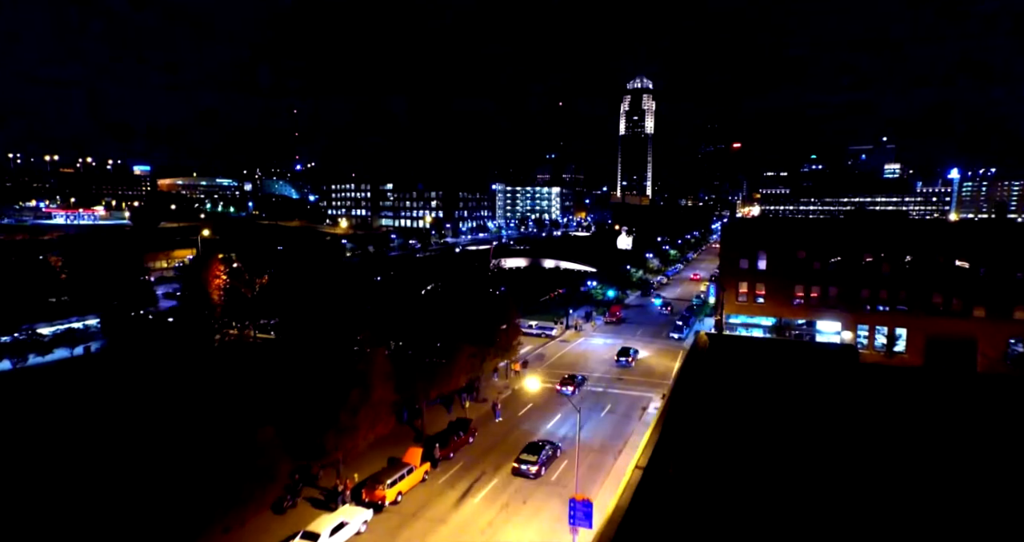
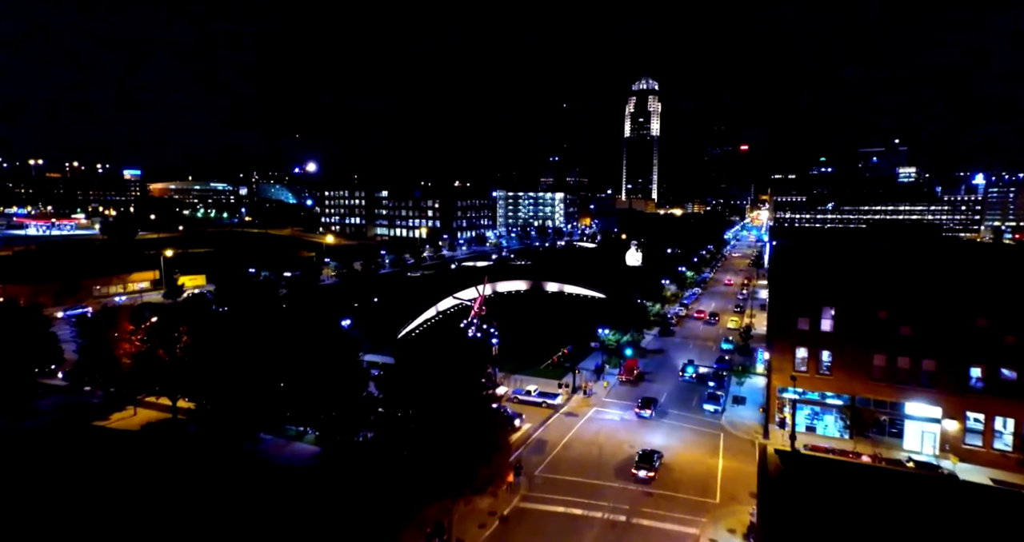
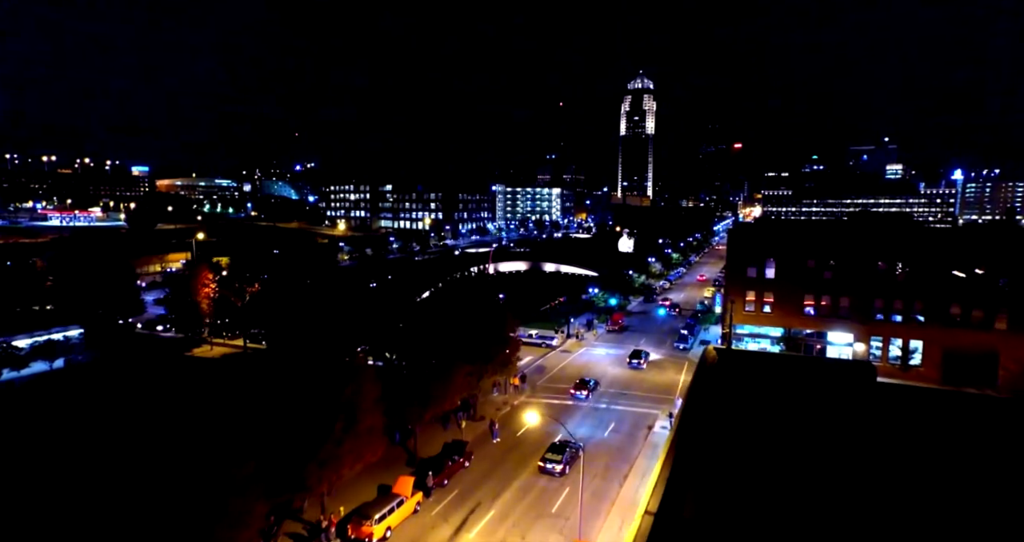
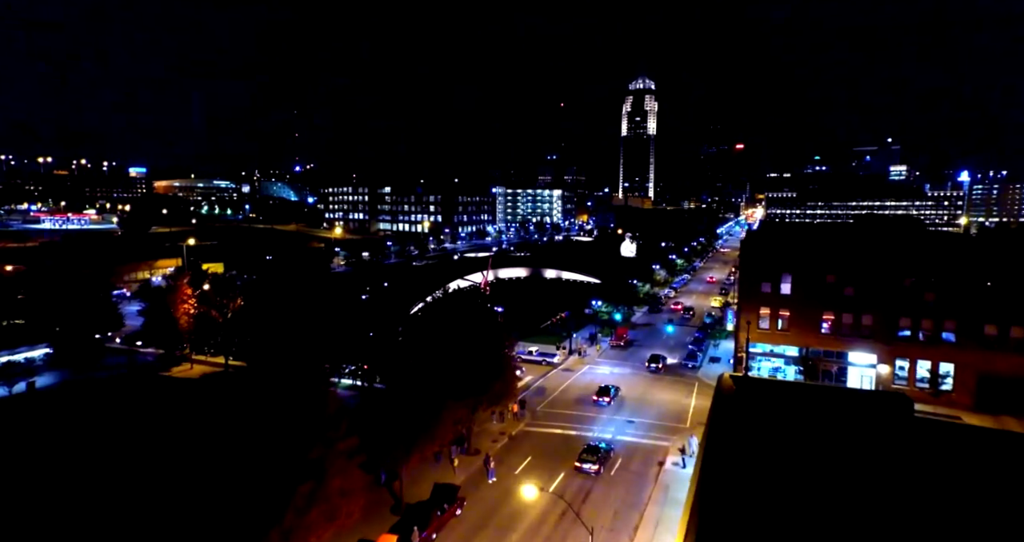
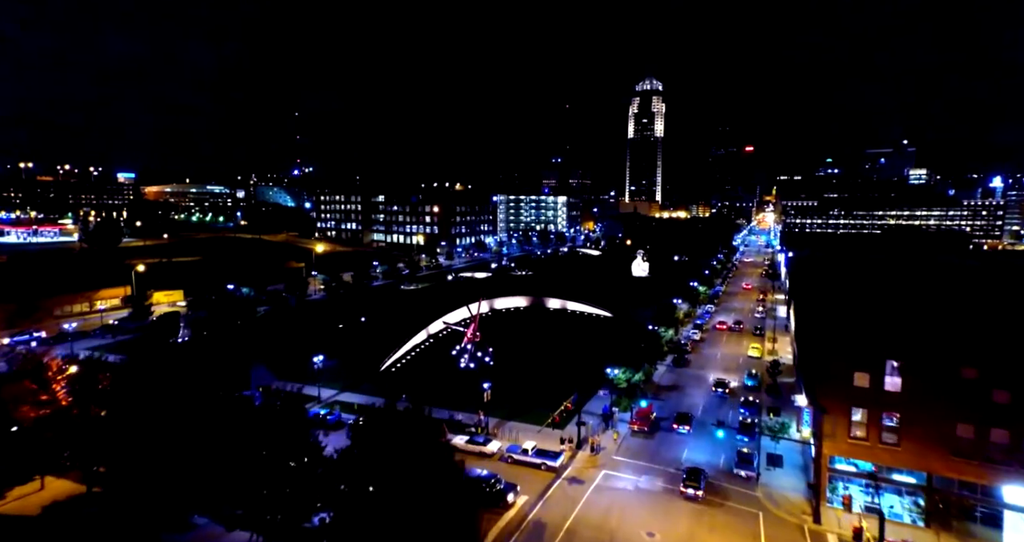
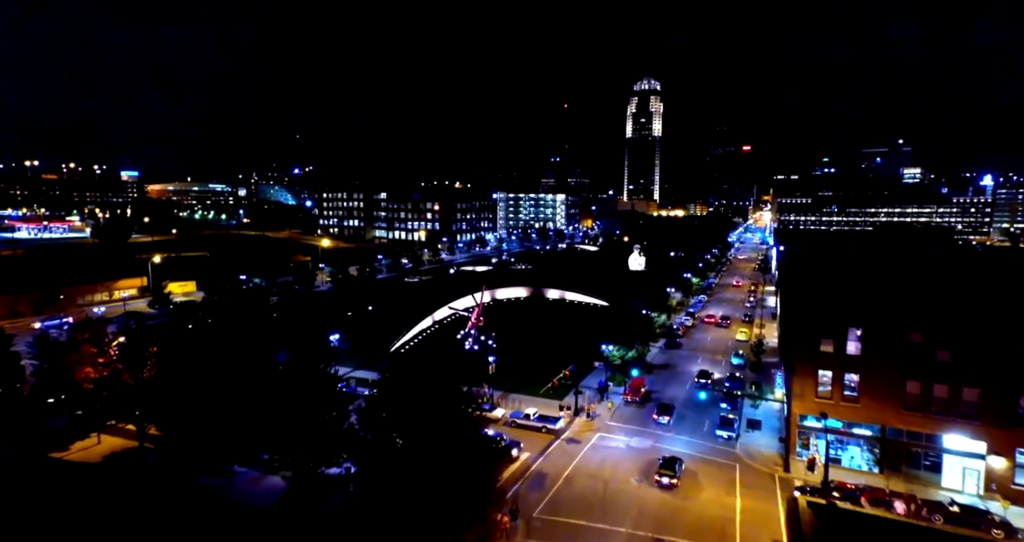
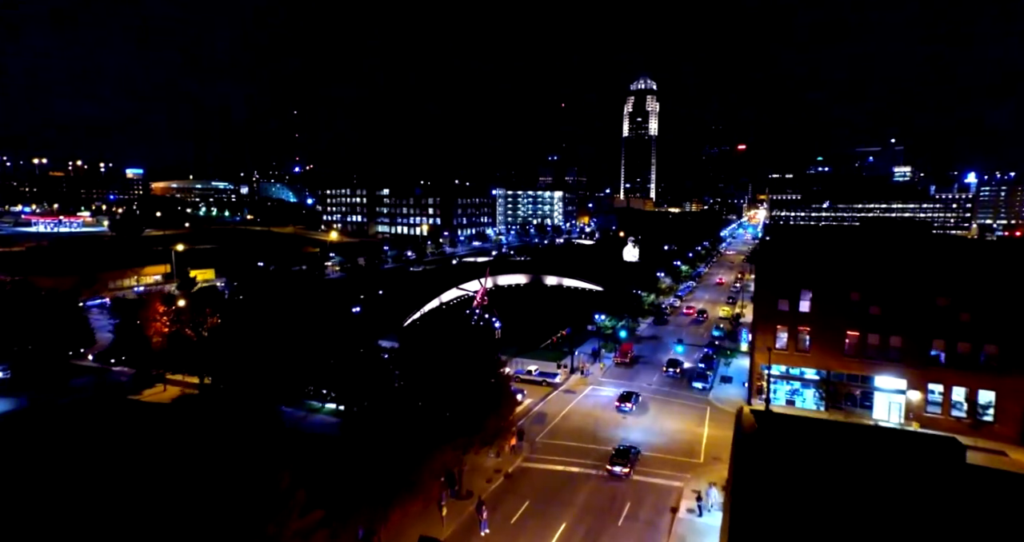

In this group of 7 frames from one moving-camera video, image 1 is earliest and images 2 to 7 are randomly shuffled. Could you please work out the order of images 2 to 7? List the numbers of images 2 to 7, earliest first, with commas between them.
3, 4, 7, 2, 6, 5
